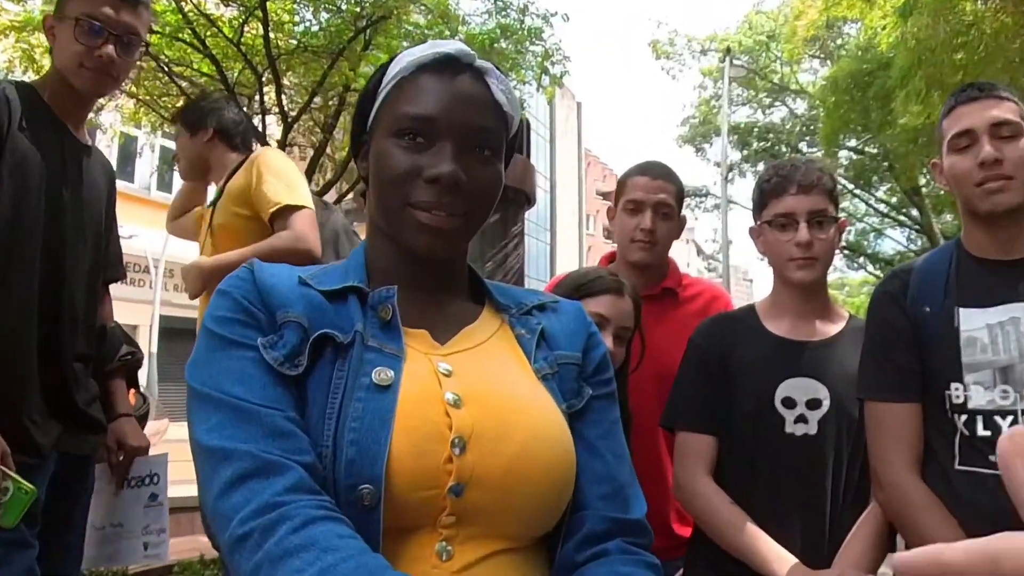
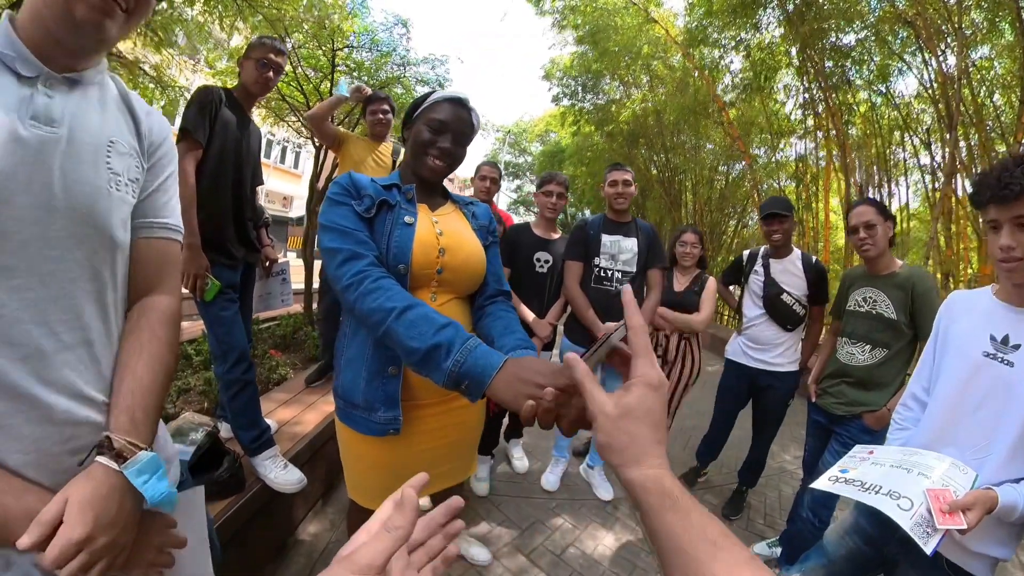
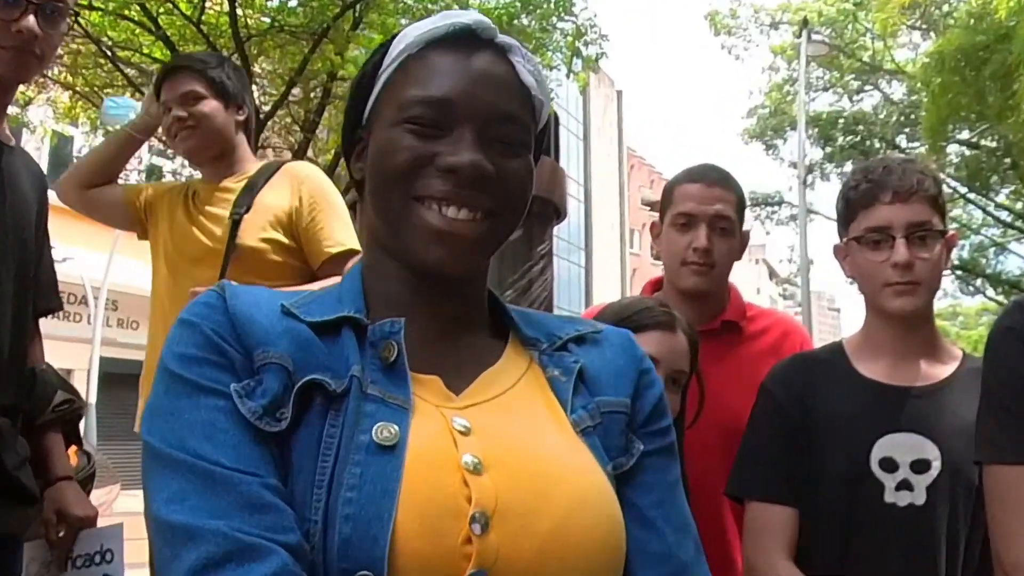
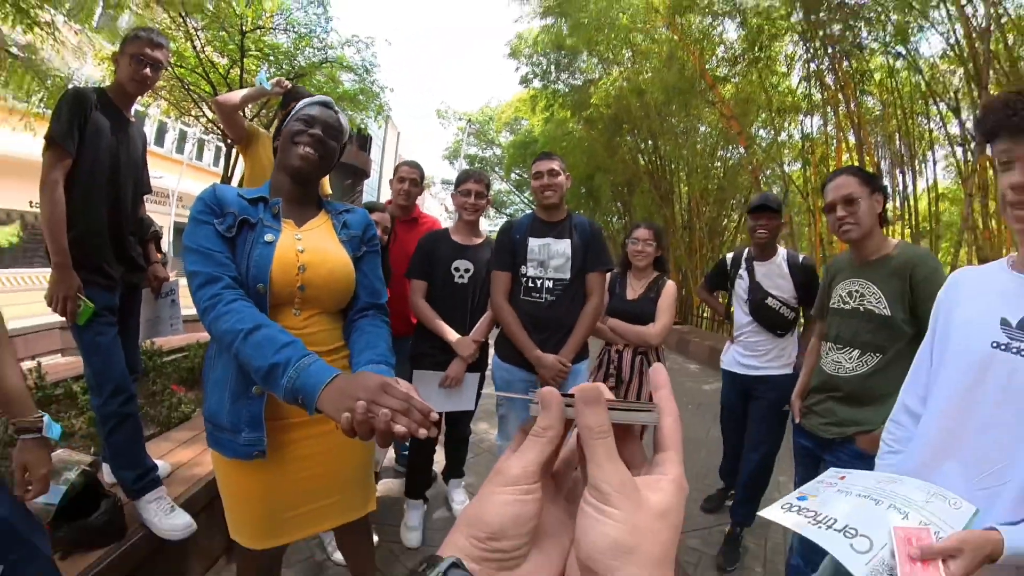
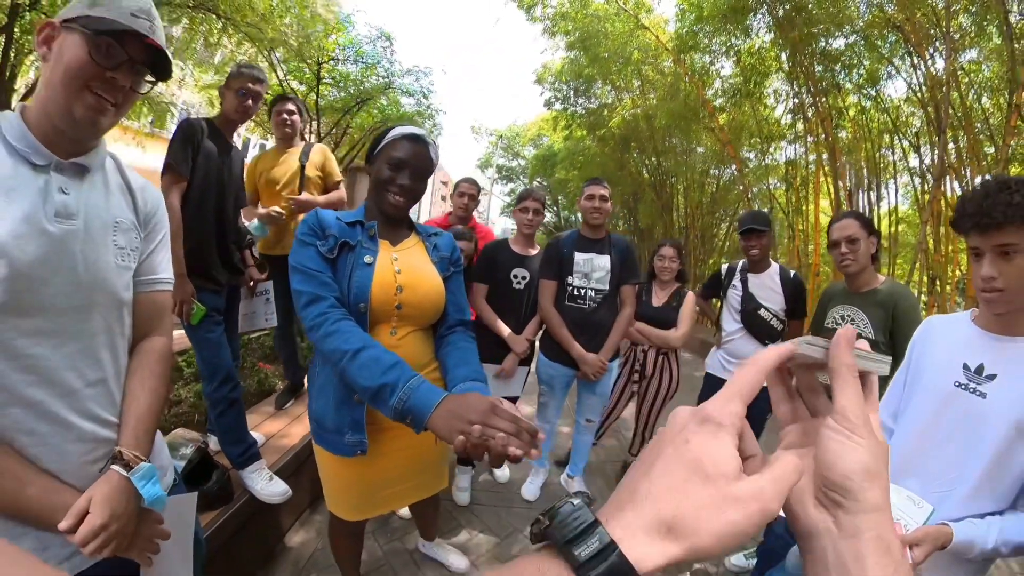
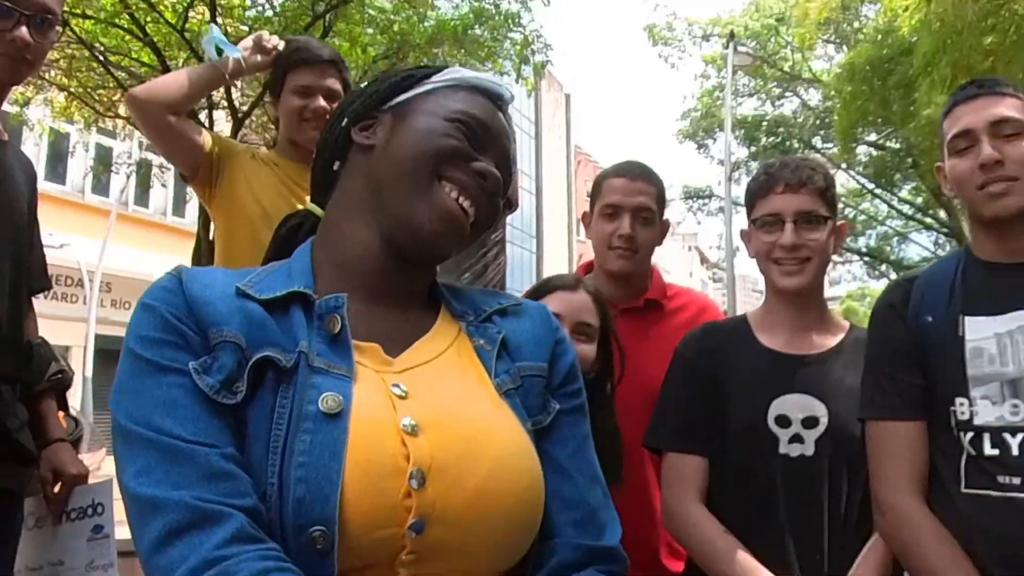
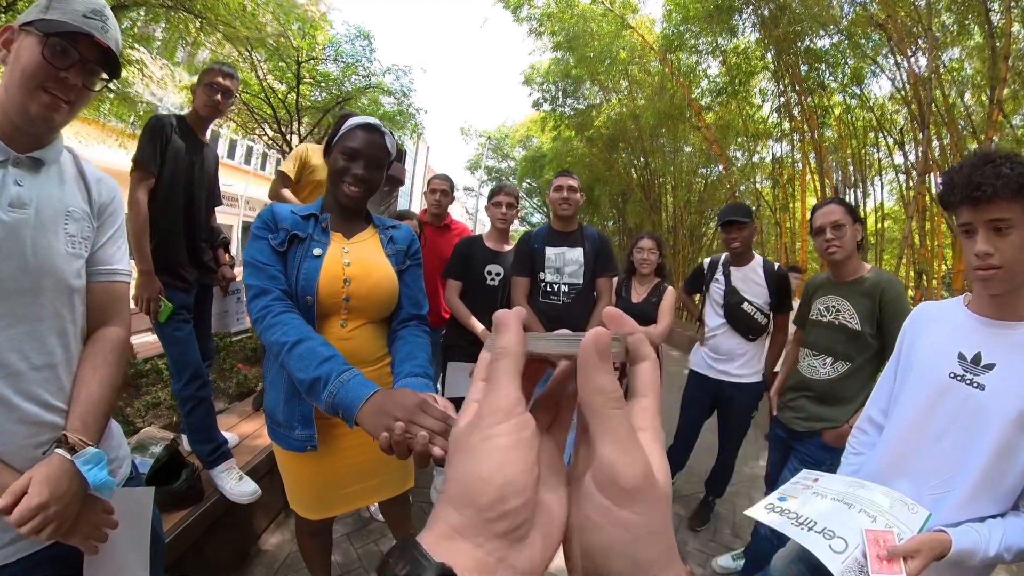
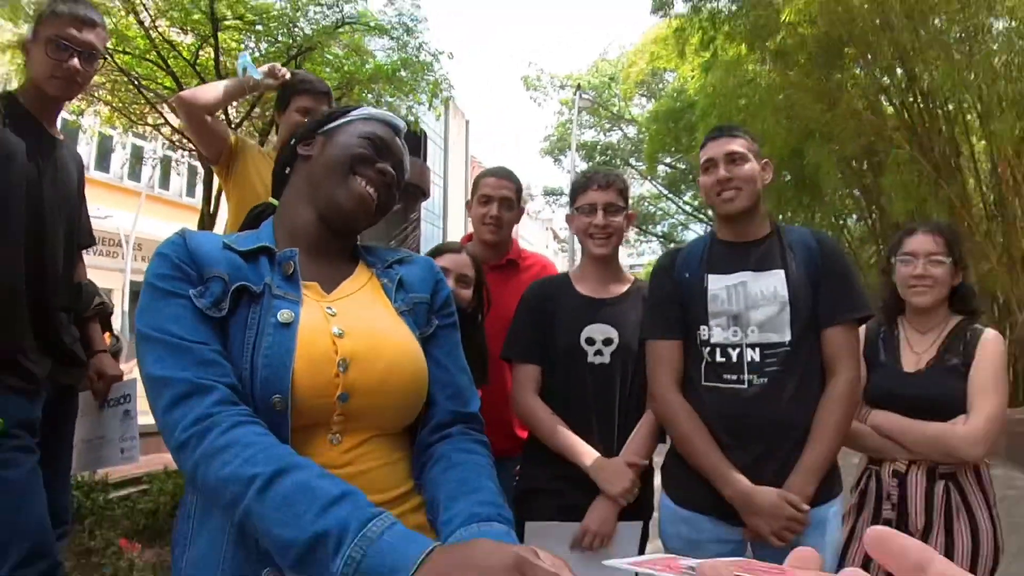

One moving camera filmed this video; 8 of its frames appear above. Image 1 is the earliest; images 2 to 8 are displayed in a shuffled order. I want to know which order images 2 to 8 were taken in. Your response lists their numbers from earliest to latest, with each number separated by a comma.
3, 6, 8, 4, 2, 5, 7
